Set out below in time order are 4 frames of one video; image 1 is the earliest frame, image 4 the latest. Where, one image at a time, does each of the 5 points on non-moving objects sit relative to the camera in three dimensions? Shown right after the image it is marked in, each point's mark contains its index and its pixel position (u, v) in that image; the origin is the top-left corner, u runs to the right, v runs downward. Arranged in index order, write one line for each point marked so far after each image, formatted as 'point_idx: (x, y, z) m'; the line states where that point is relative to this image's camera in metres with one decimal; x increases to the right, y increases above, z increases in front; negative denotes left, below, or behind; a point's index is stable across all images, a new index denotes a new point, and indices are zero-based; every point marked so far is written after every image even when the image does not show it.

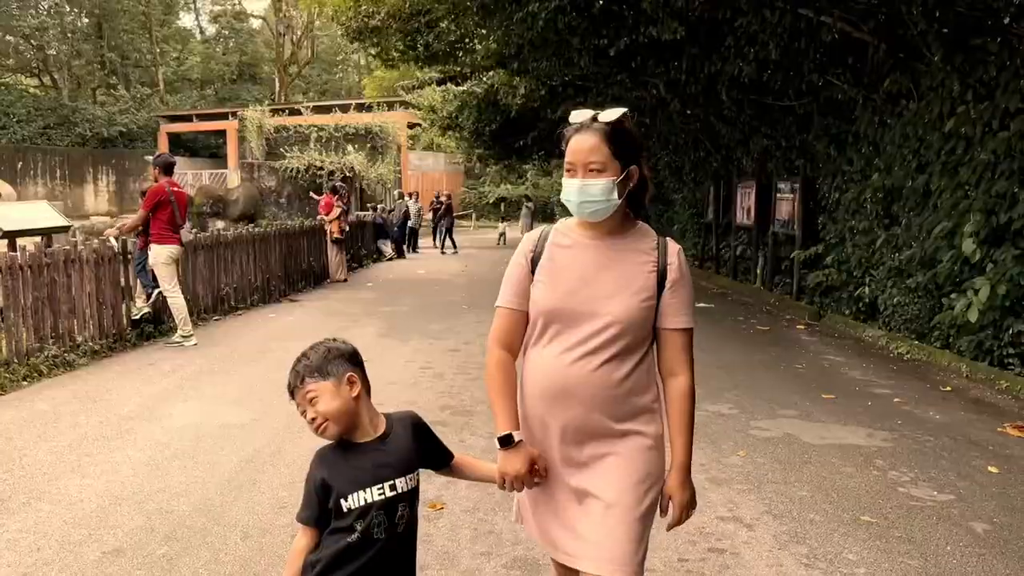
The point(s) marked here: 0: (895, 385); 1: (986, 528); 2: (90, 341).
0: (+3.4, -0.9, +7.2) m
1: (+2.3, -1.2, +4.0) m
2: (-3.8, -0.5, +7.4) m
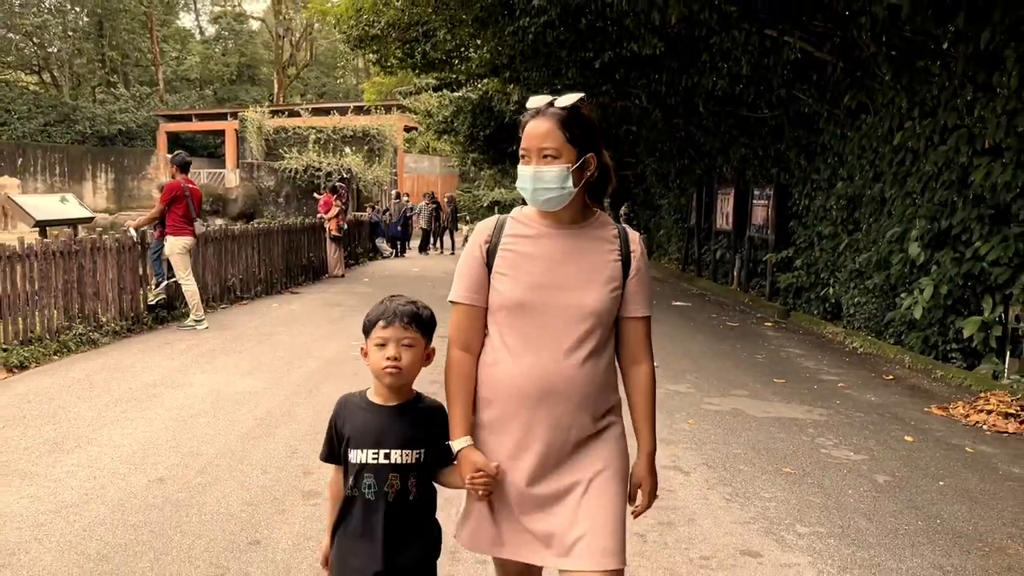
0: (+3.2, -0.8, +8.0) m
1: (+2.2, -1.1, +4.7) m
2: (-3.9, -0.3, +8.1) m
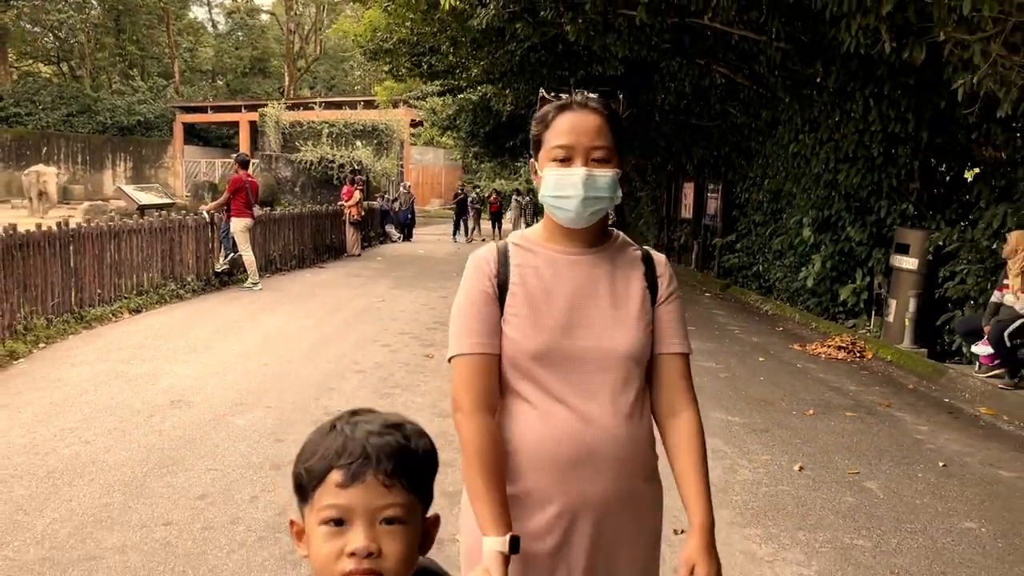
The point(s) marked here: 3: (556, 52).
0: (+3.0, -0.5, +10.5) m
1: (+1.9, -0.8, +7.3) m
2: (-4.2, +0.1, +10.7) m
3: (+0.7, +3.9, +13.5) m
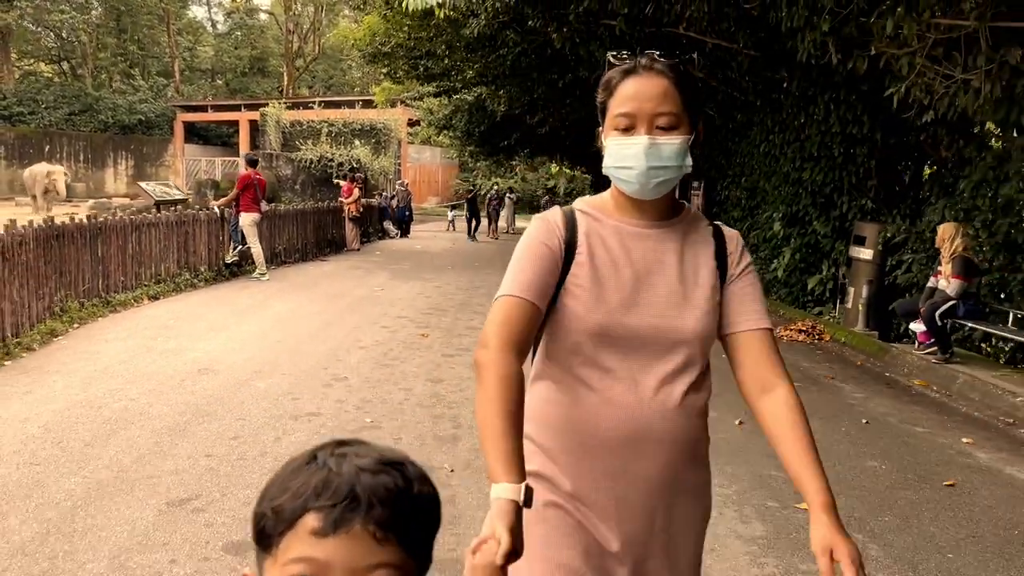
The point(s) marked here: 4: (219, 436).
0: (+2.9, -0.3, +11.4) m
1: (+1.8, -0.6, +8.1) m
2: (-4.3, +0.2, +11.5) m
3: (+0.6, +4.0, +14.3) m
4: (-1.7, -0.8, +4.7) m
